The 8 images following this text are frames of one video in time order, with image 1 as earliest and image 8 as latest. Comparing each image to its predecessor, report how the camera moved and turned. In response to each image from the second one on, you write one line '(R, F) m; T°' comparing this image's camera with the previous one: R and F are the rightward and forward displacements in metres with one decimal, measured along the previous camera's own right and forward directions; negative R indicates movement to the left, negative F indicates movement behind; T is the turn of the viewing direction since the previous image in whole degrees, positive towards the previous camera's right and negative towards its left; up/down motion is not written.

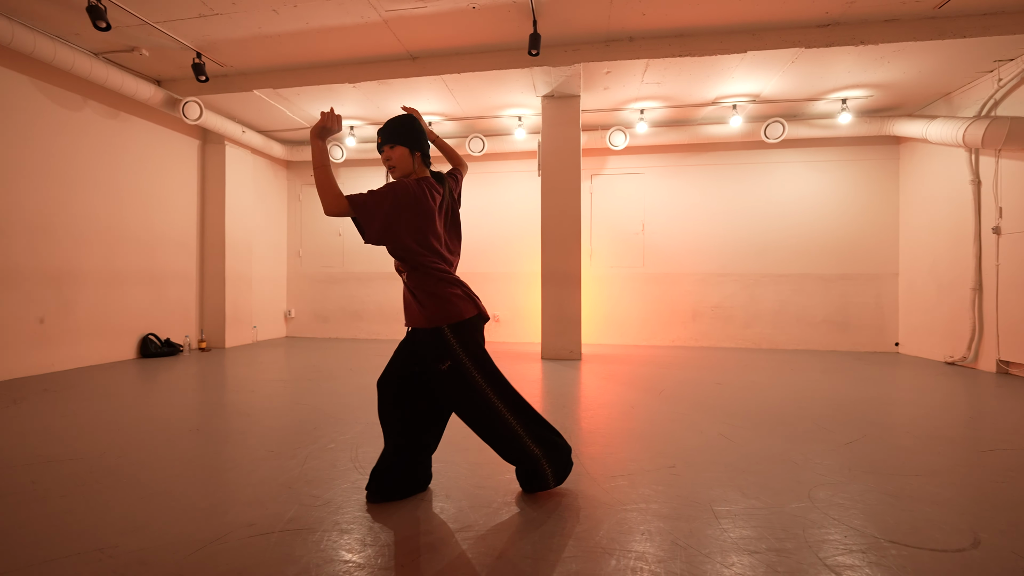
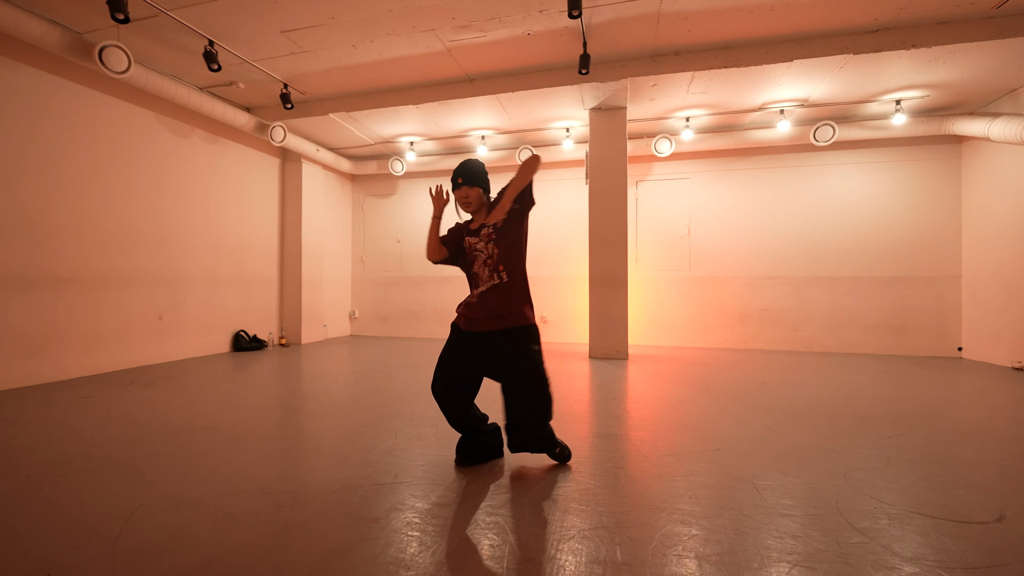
(-0.1, -0.3) m; -5°
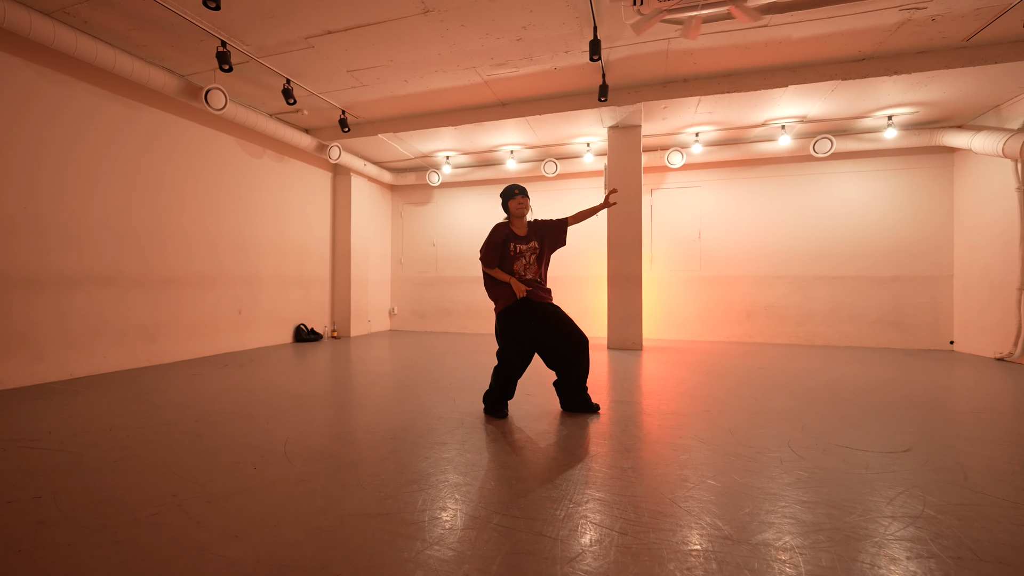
(-0.1, -0.7) m; -2°
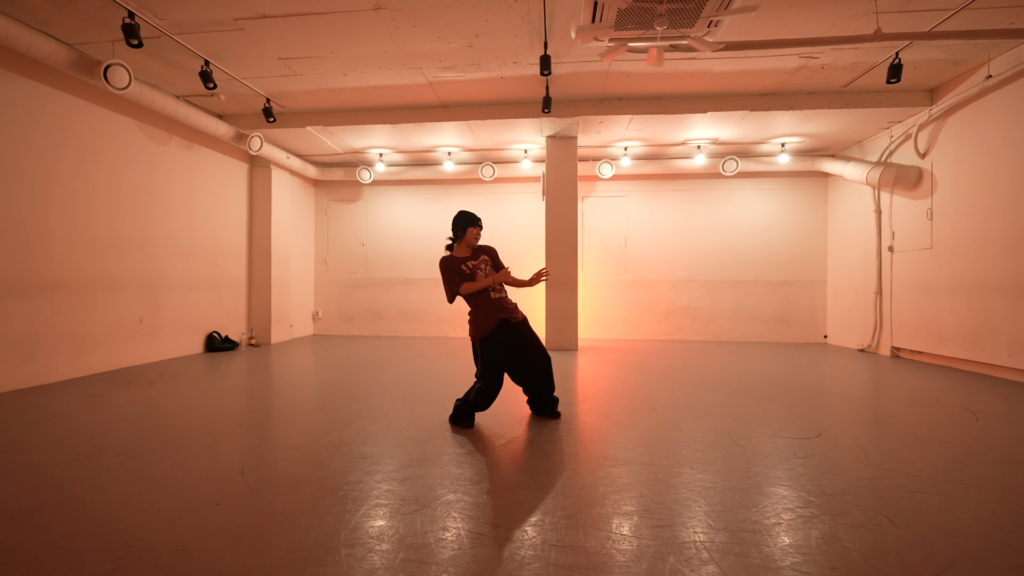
(-0.3, 0.0) m; +11°
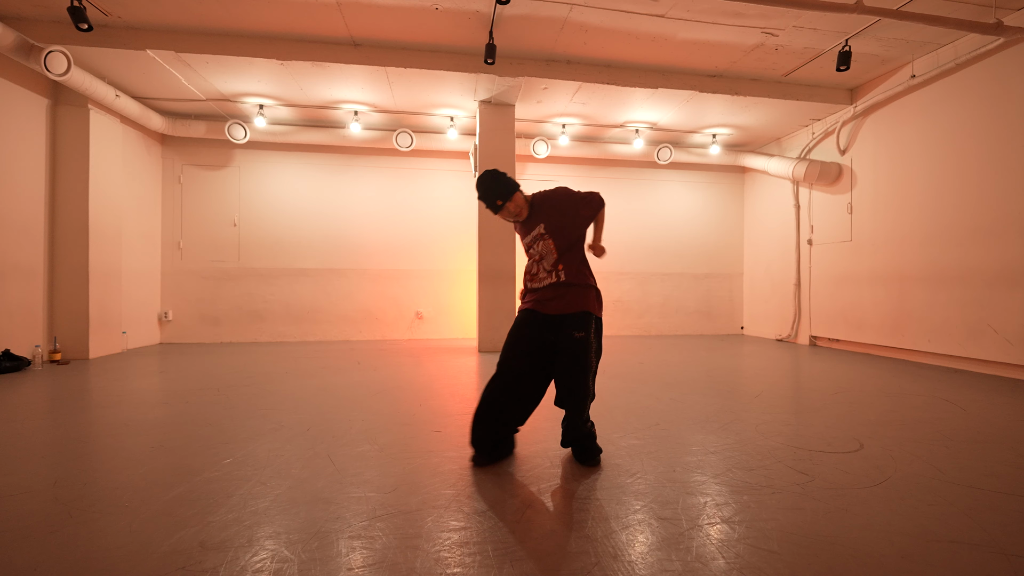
(-0.4, +0.9) m; +14°
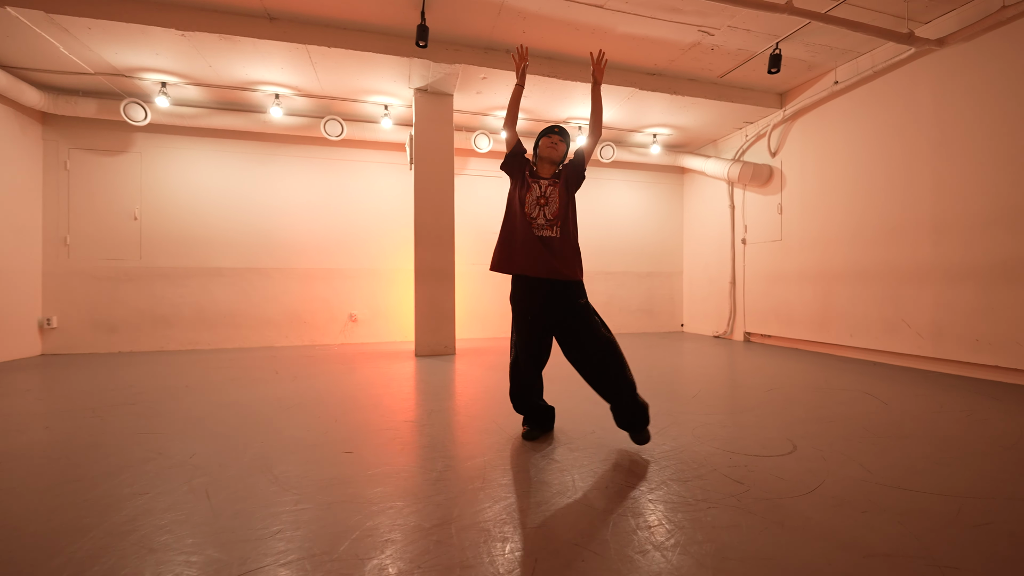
(+0.1, +0.2) m; +6°
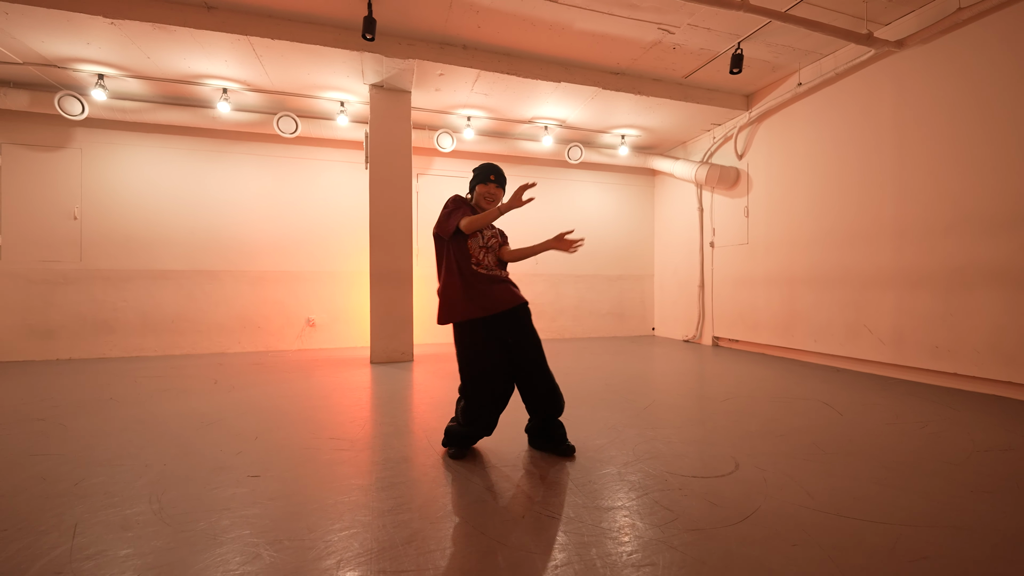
(+0.3, +0.2) m; +2°
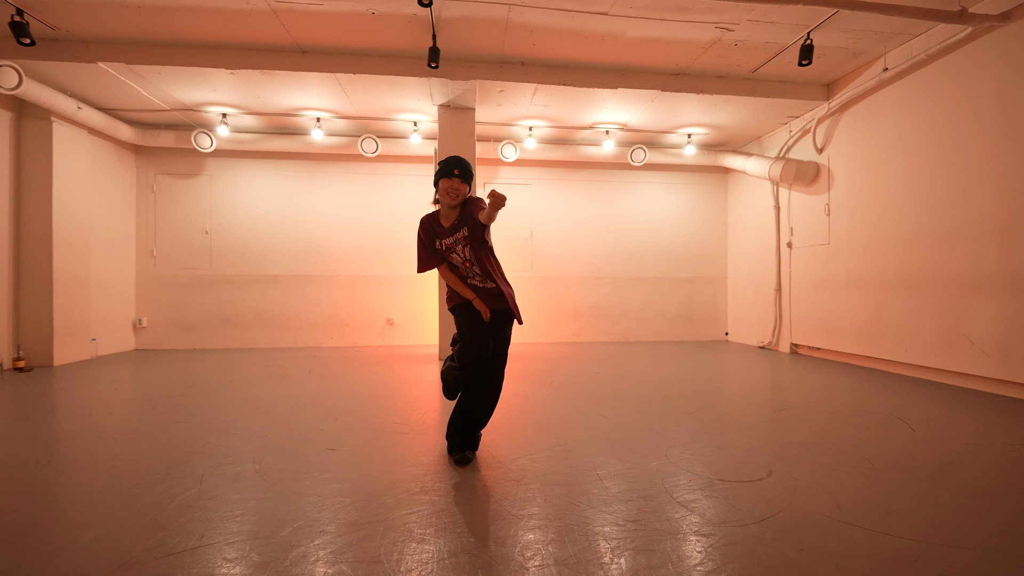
(+0.2, -0.2) m; -10°
